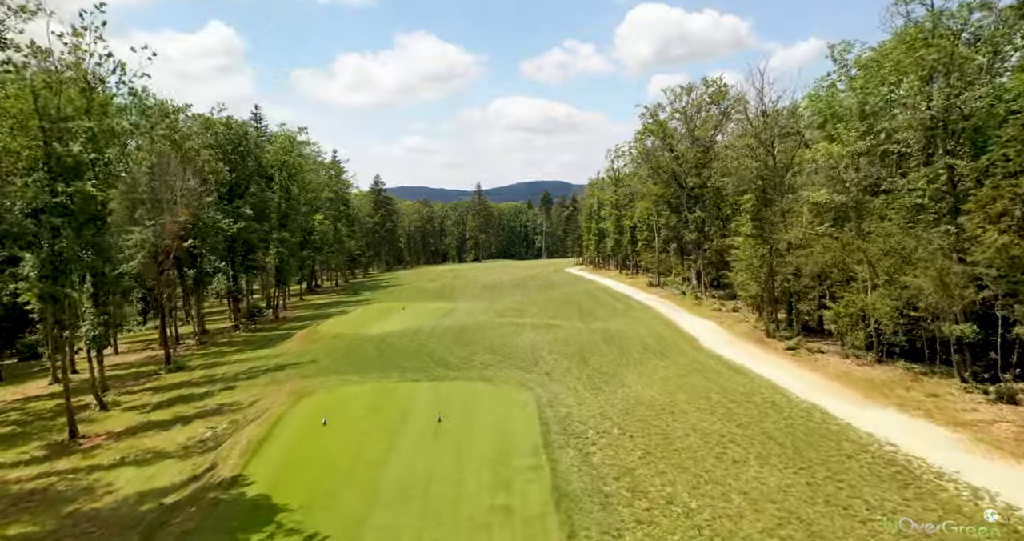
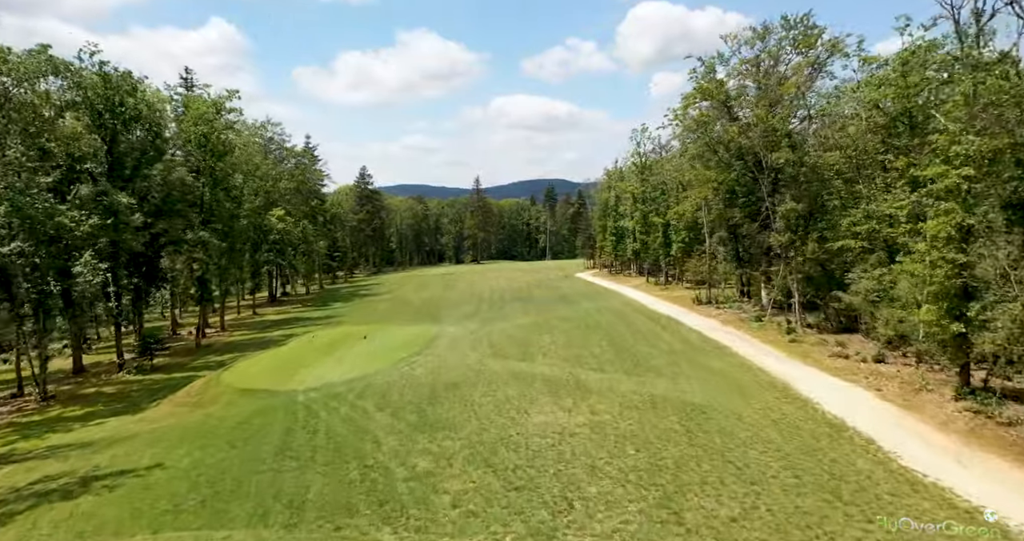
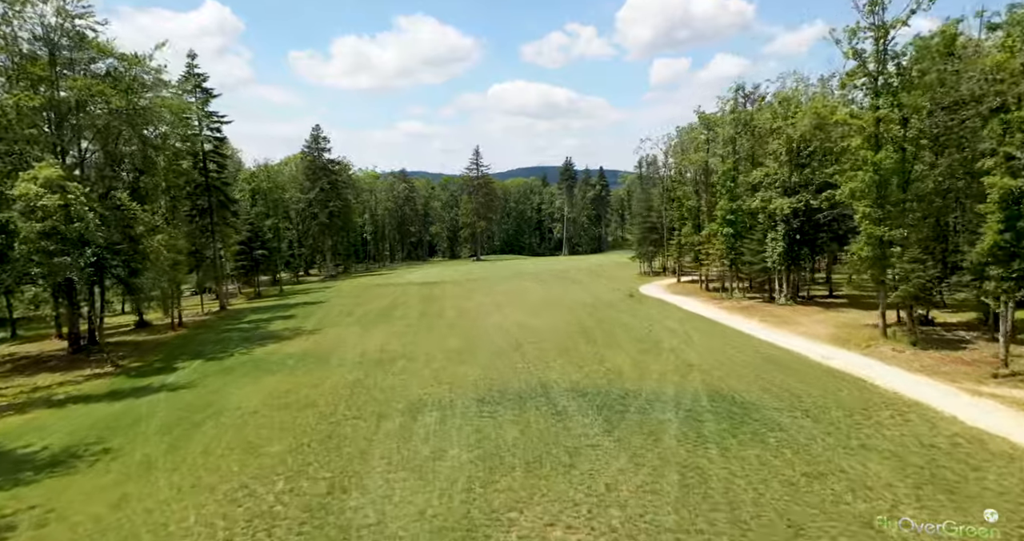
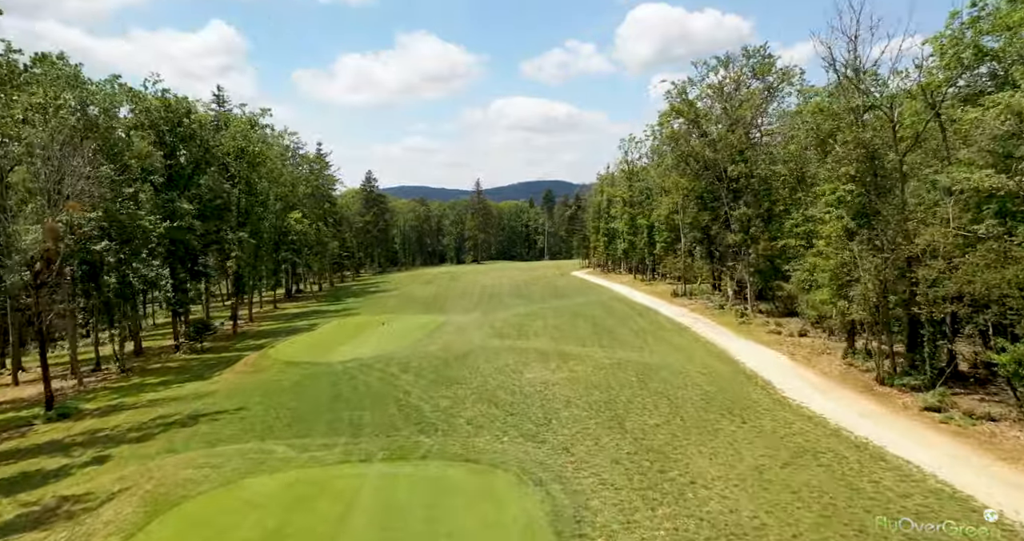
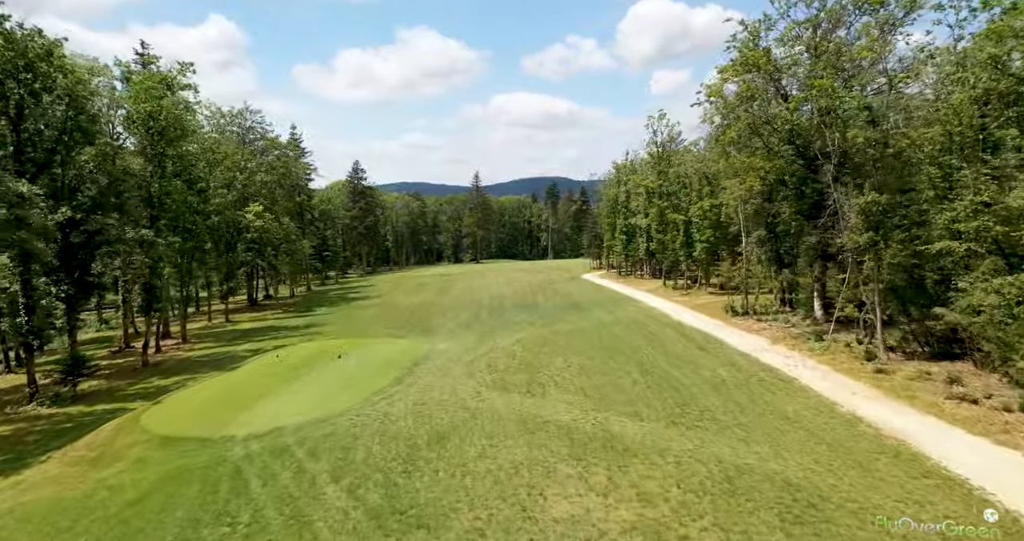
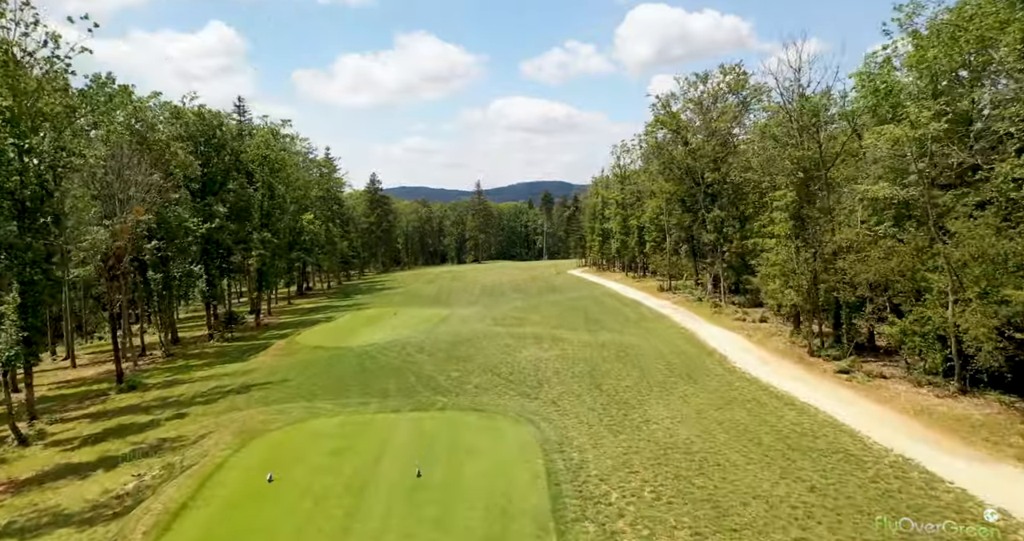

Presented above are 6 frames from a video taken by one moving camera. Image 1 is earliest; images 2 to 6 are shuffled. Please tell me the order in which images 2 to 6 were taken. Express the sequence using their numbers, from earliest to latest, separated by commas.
6, 4, 2, 5, 3
